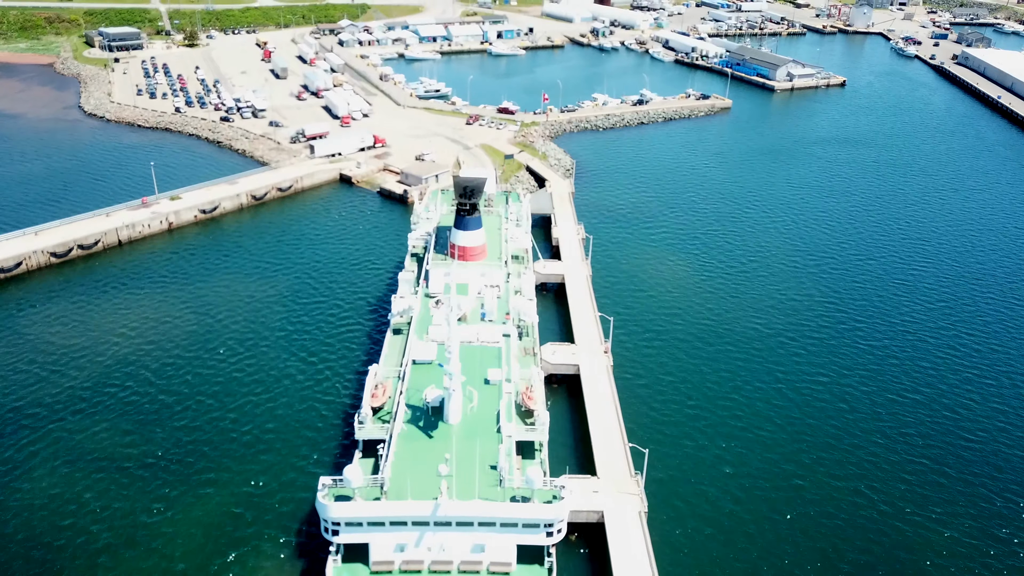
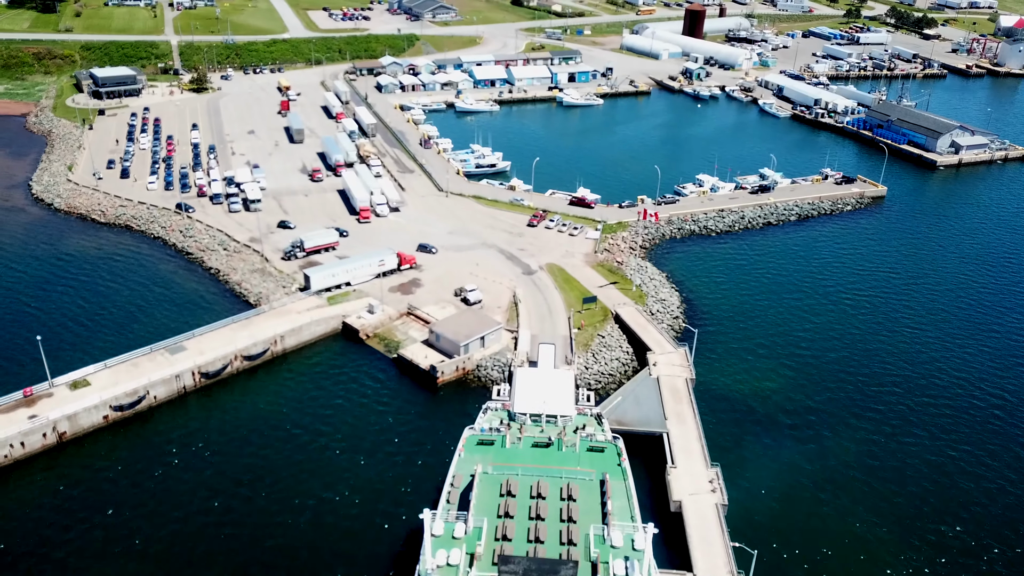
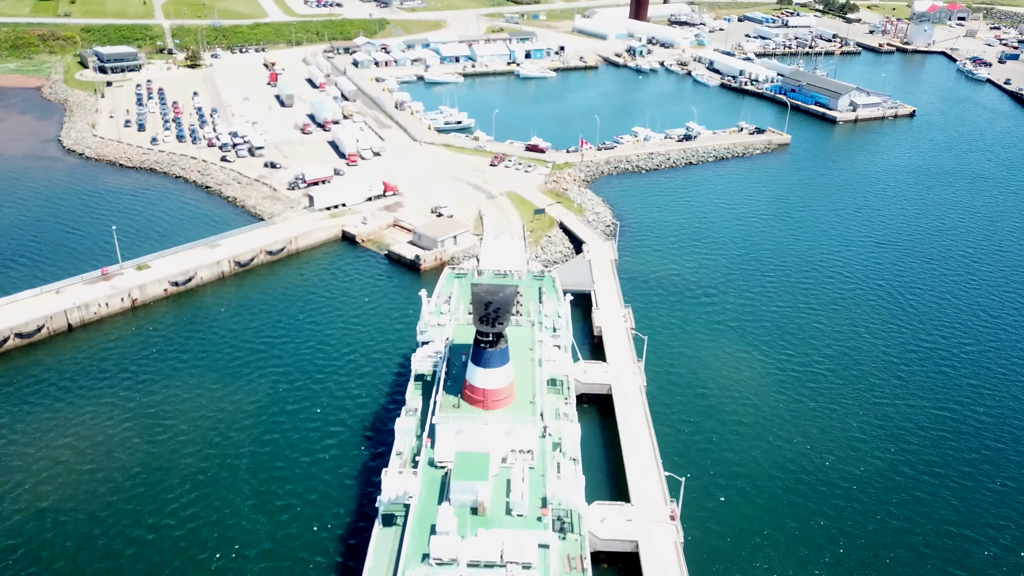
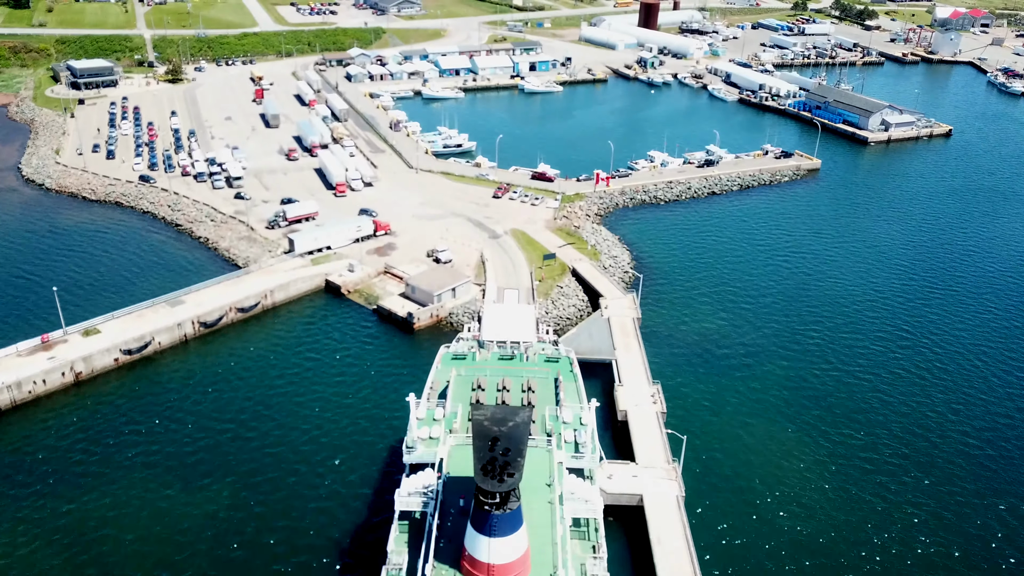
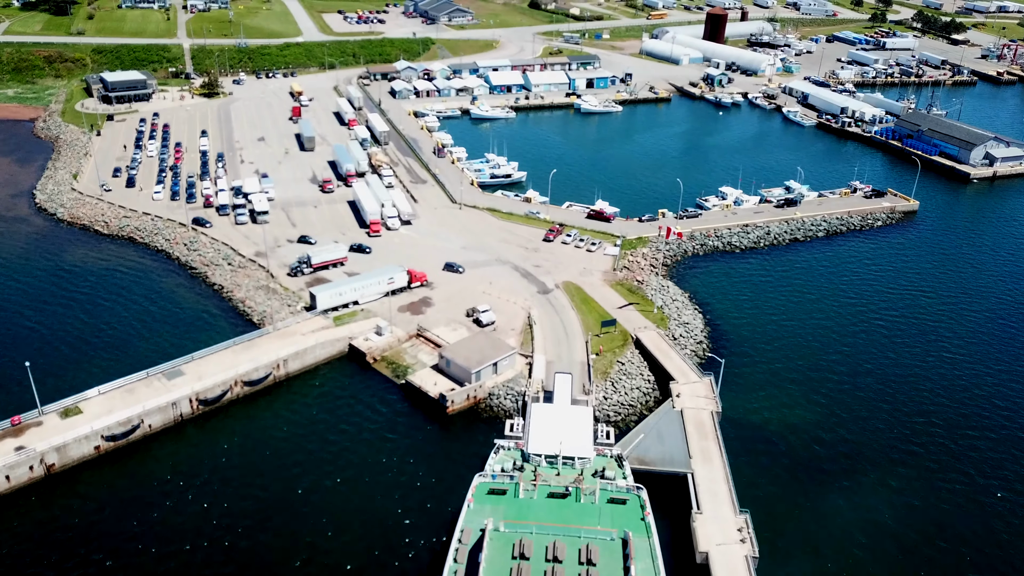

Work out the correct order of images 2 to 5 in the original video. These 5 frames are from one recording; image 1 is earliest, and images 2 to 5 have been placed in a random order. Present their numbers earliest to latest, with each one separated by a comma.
3, 4, 2, 5
